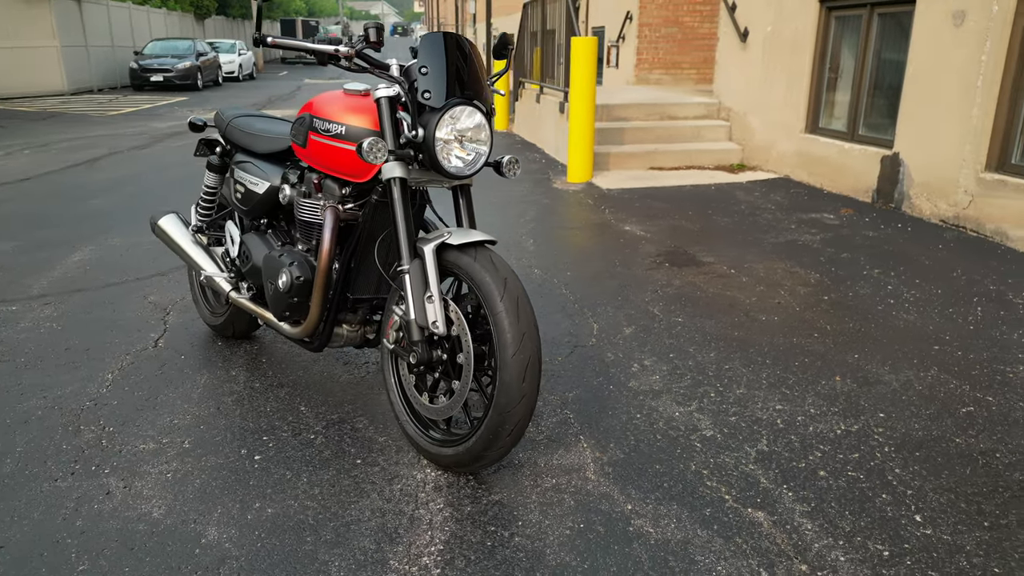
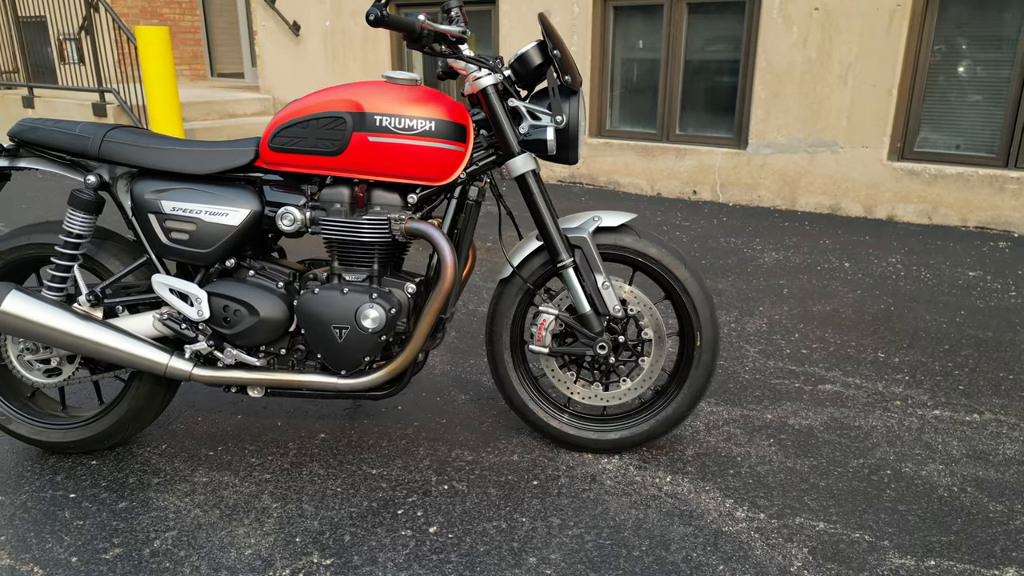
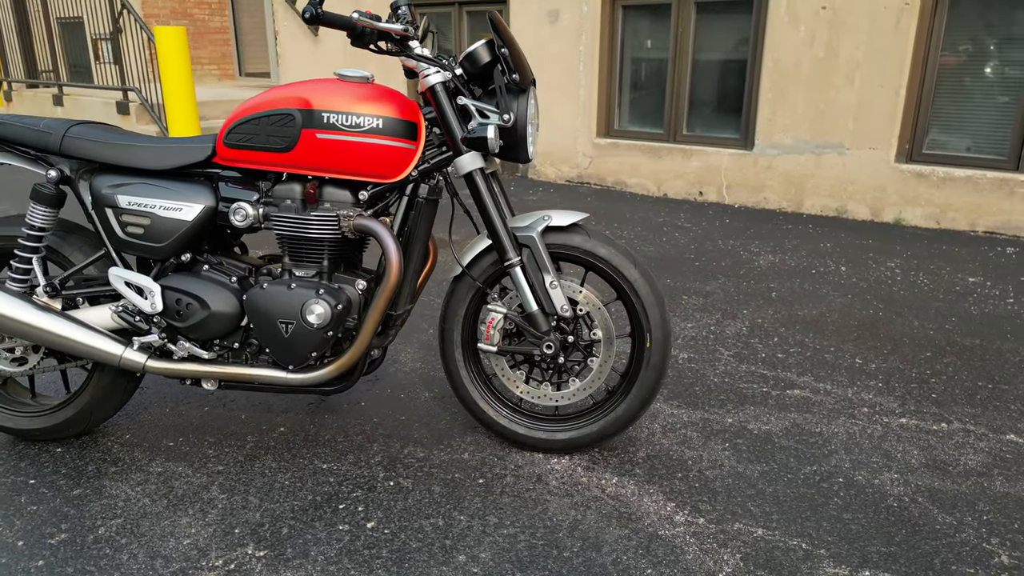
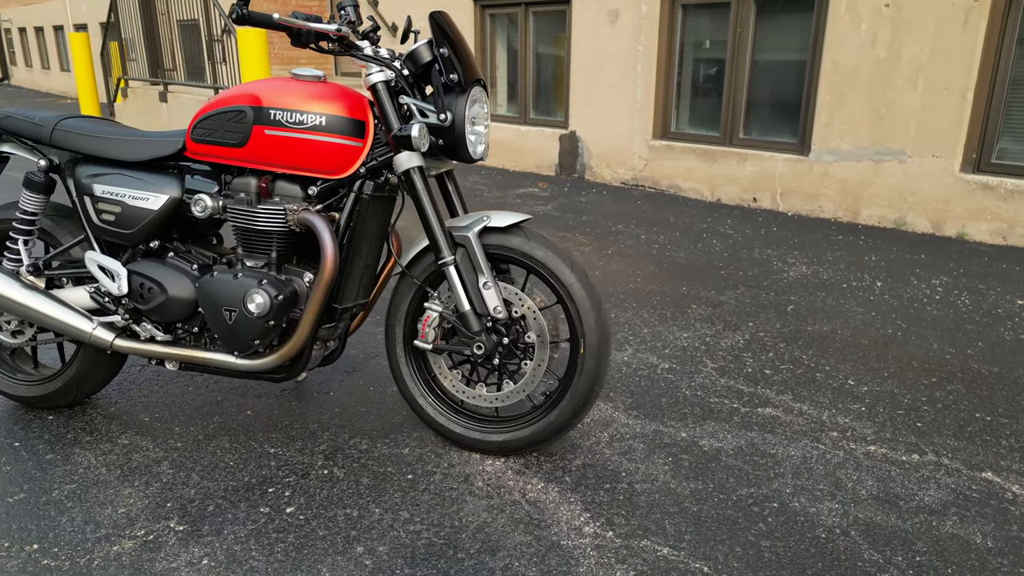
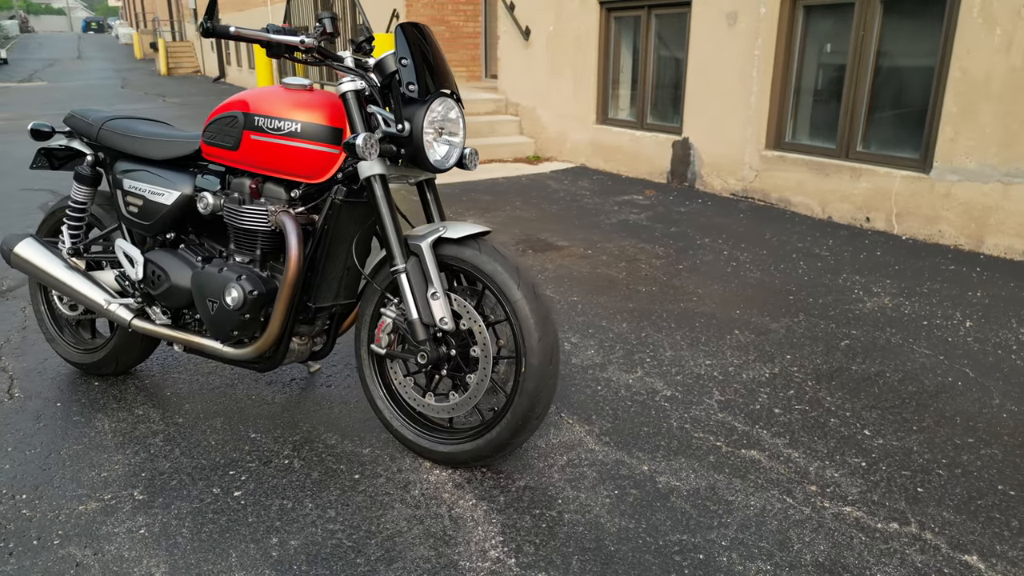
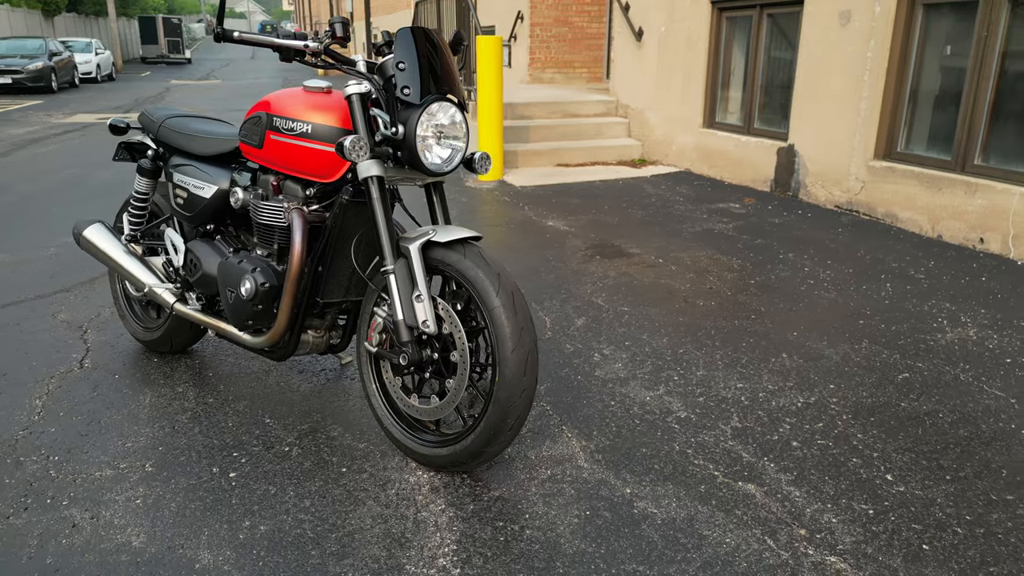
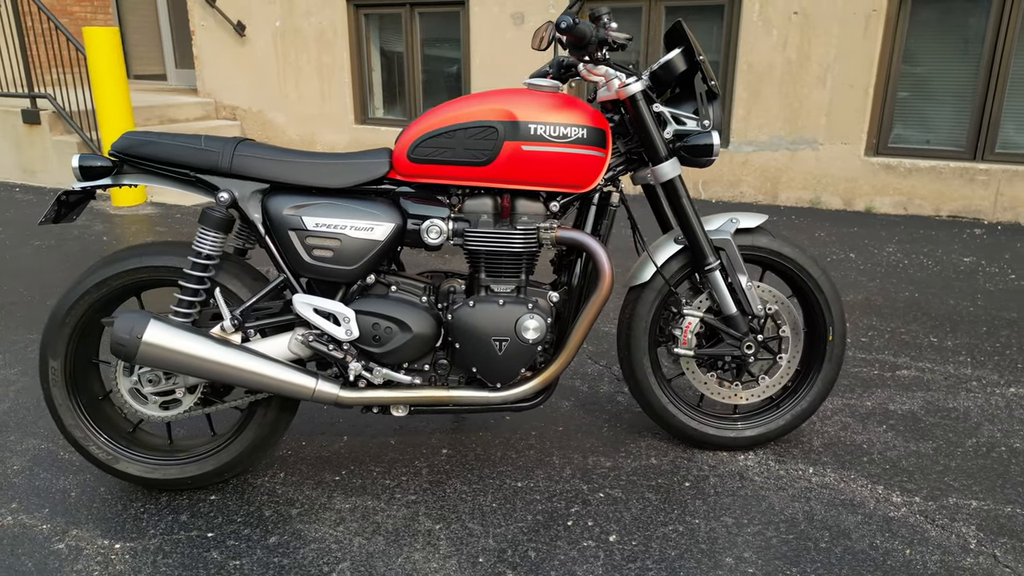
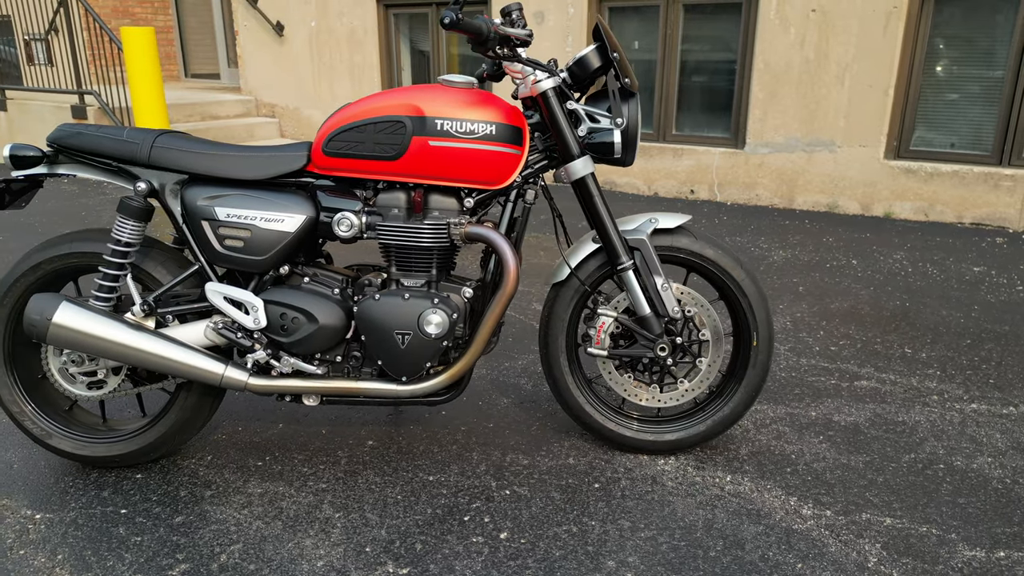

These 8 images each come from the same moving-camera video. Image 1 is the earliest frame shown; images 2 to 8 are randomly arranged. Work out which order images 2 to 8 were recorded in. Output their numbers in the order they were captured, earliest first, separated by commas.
6, 5, 4, 3, 2, 8, 7
